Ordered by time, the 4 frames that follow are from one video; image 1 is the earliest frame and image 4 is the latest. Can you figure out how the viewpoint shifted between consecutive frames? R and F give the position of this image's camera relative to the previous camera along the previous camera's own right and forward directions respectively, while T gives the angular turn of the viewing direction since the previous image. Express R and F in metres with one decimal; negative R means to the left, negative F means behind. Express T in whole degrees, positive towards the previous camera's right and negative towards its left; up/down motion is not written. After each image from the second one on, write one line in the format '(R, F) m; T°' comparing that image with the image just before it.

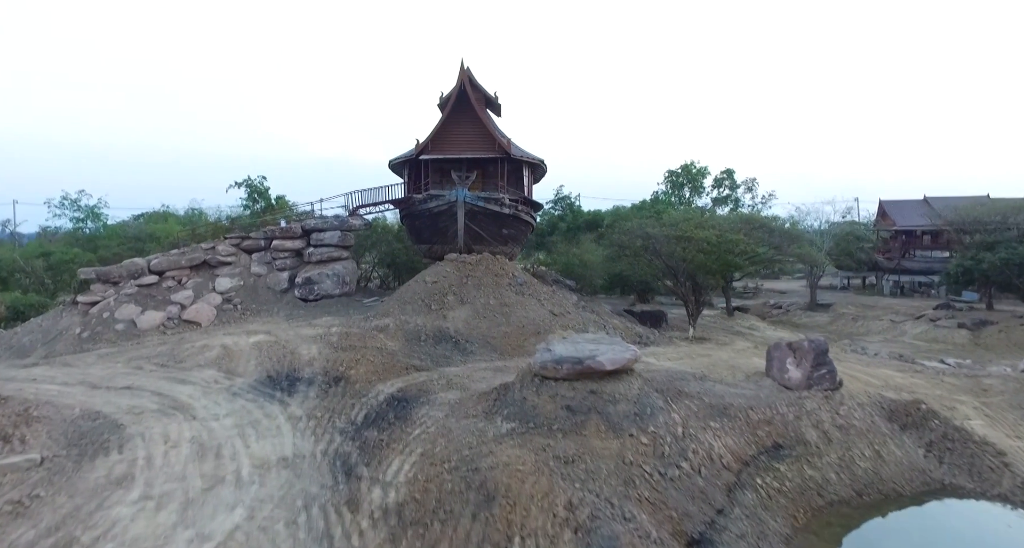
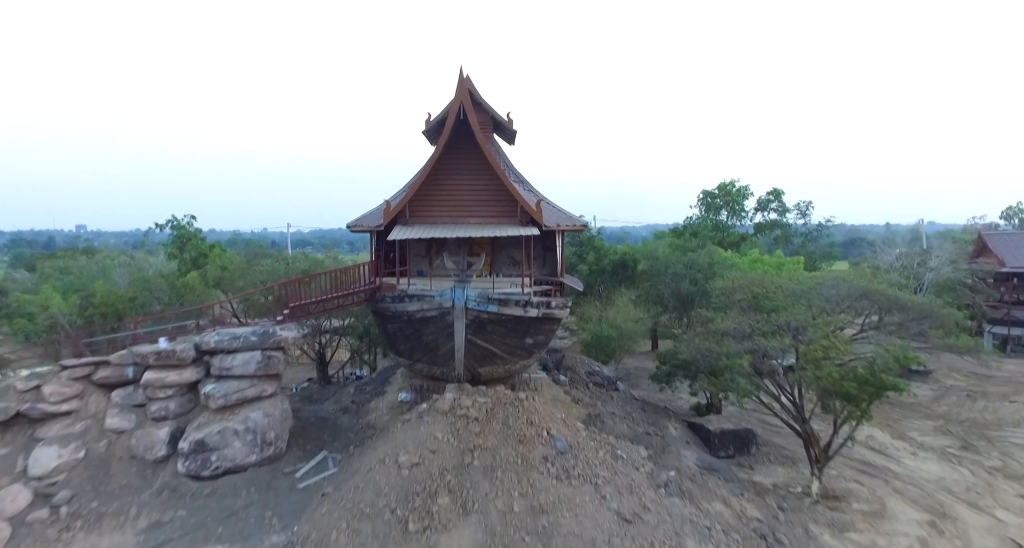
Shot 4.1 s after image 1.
(-0.7, +5.6) m; +1°
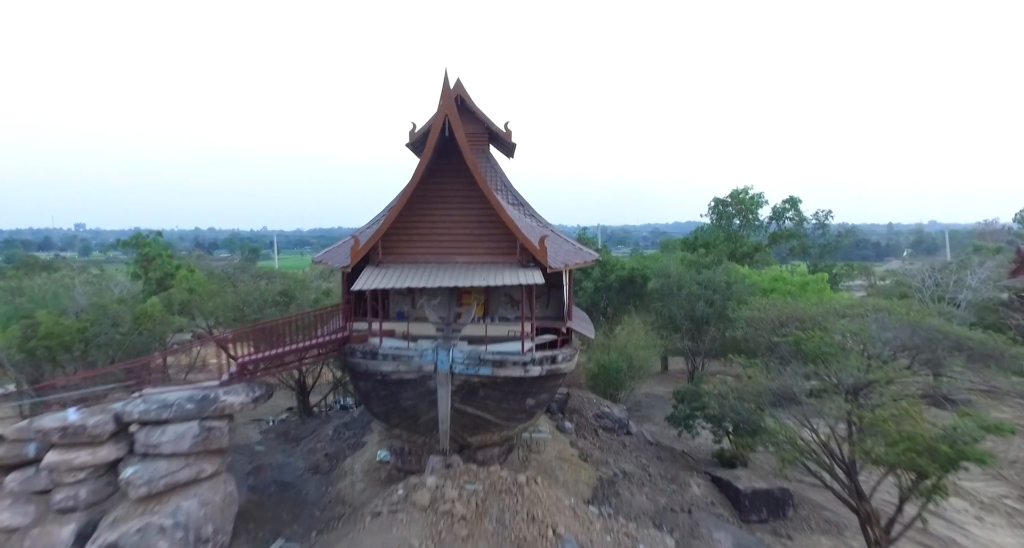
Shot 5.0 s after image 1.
(0.0, +1.7) m; 0°
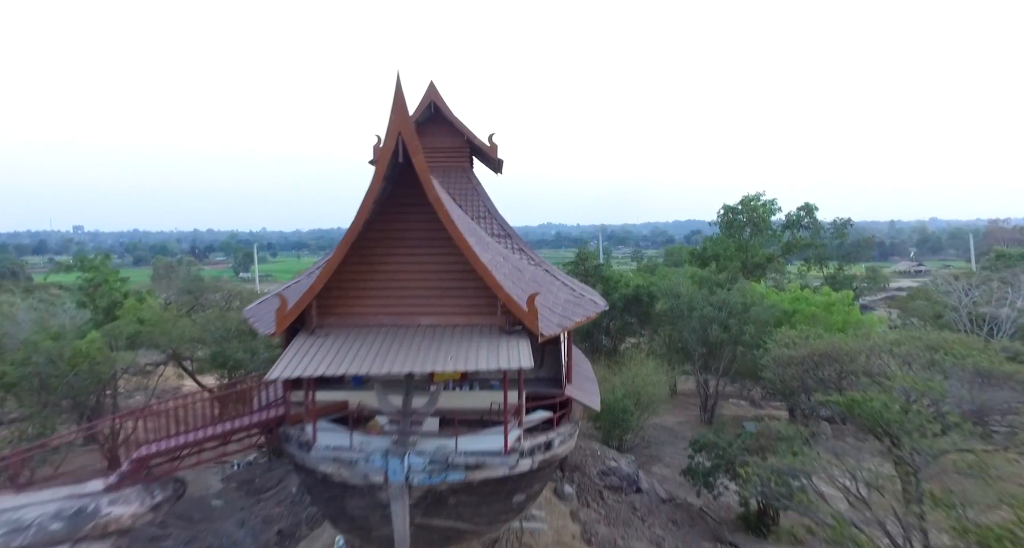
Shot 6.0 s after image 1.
(+0.3, +1.8) m; 0°
